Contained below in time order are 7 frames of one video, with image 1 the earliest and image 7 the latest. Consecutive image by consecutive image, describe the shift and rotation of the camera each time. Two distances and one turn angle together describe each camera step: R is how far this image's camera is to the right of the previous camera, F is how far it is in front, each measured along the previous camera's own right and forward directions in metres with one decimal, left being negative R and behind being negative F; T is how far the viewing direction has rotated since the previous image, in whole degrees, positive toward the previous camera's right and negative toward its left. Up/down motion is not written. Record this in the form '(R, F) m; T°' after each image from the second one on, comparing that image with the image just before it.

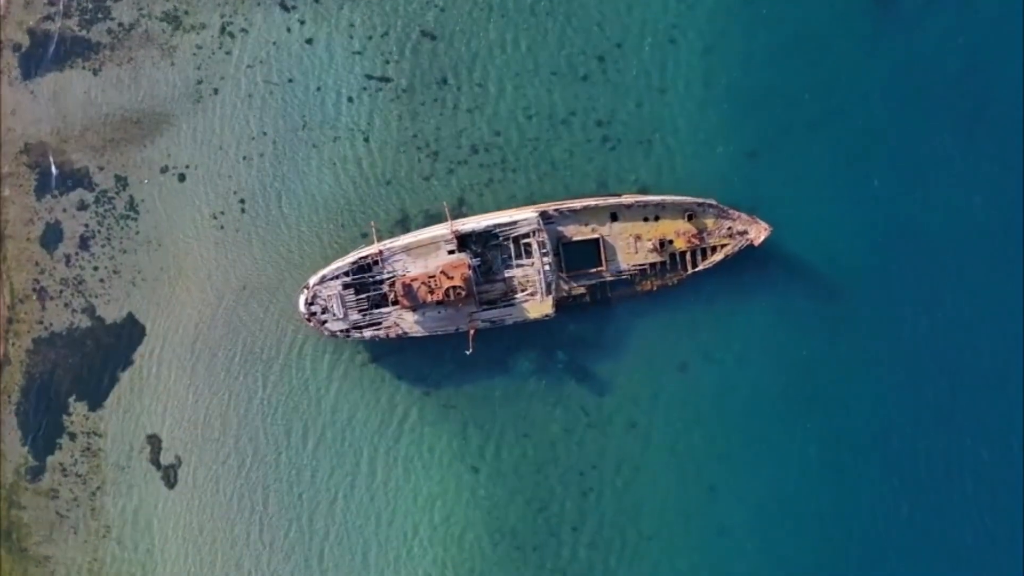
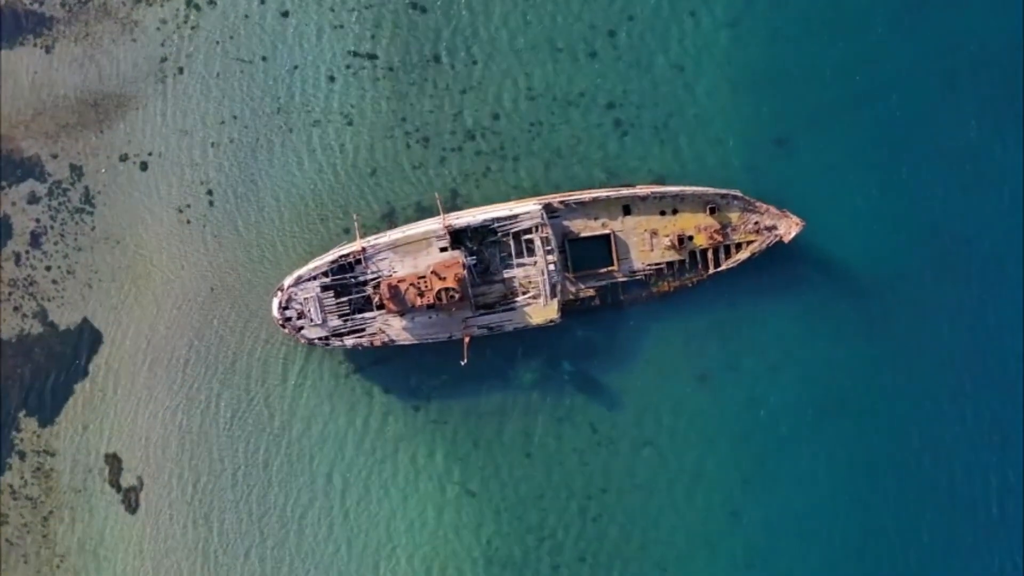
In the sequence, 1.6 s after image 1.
(0.0, +3.2) m; 0°
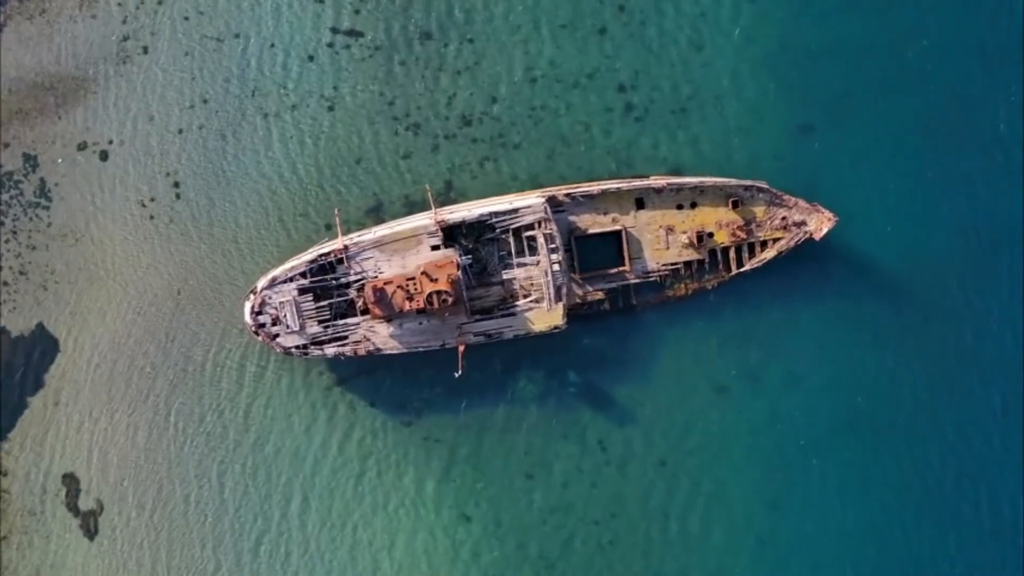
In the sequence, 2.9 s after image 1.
(0.0, +2.7) m; 0°
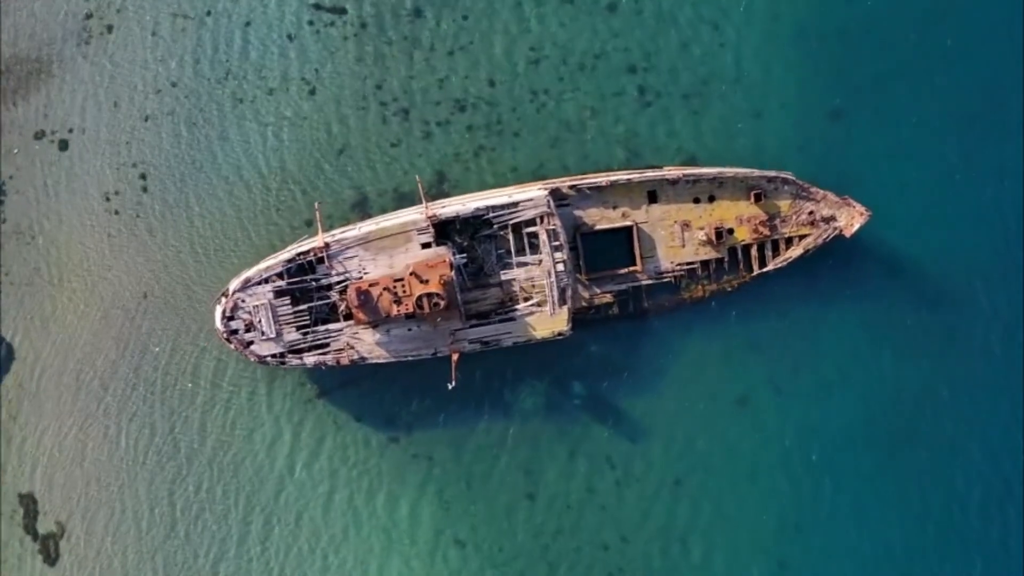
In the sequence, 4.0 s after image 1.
(0.0, +2.2) m; 0°
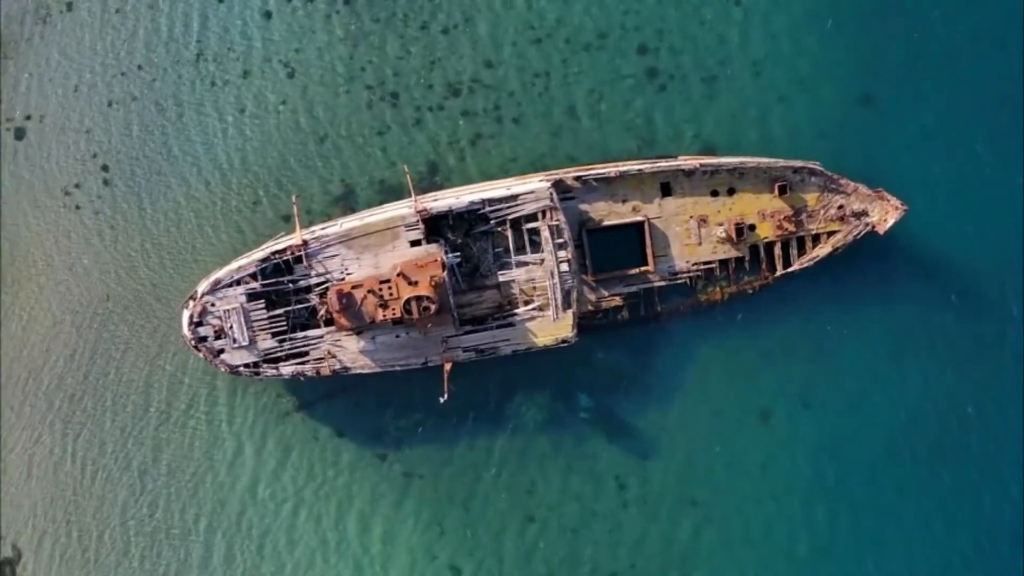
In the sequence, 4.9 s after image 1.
(0.0, +2.0) m; 0°
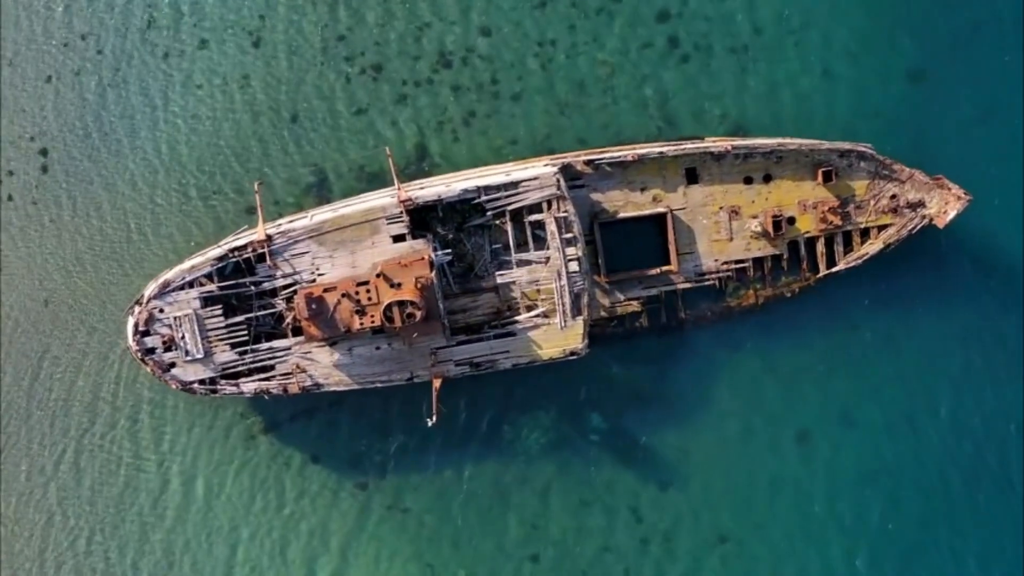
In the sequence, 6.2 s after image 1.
(0.0, +2.7) m; 0°
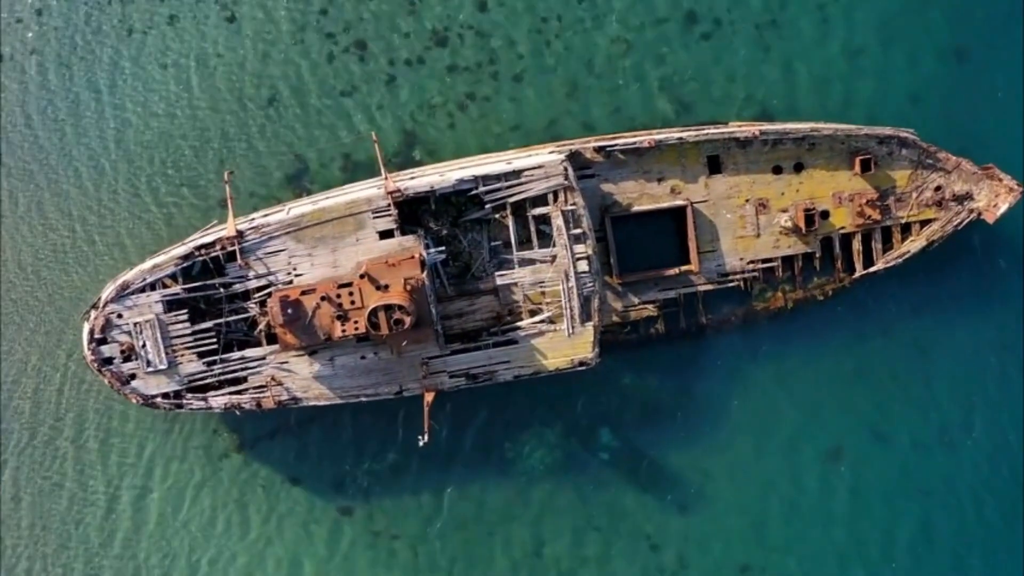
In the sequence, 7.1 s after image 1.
(0.0, +1.7) m; 0°
